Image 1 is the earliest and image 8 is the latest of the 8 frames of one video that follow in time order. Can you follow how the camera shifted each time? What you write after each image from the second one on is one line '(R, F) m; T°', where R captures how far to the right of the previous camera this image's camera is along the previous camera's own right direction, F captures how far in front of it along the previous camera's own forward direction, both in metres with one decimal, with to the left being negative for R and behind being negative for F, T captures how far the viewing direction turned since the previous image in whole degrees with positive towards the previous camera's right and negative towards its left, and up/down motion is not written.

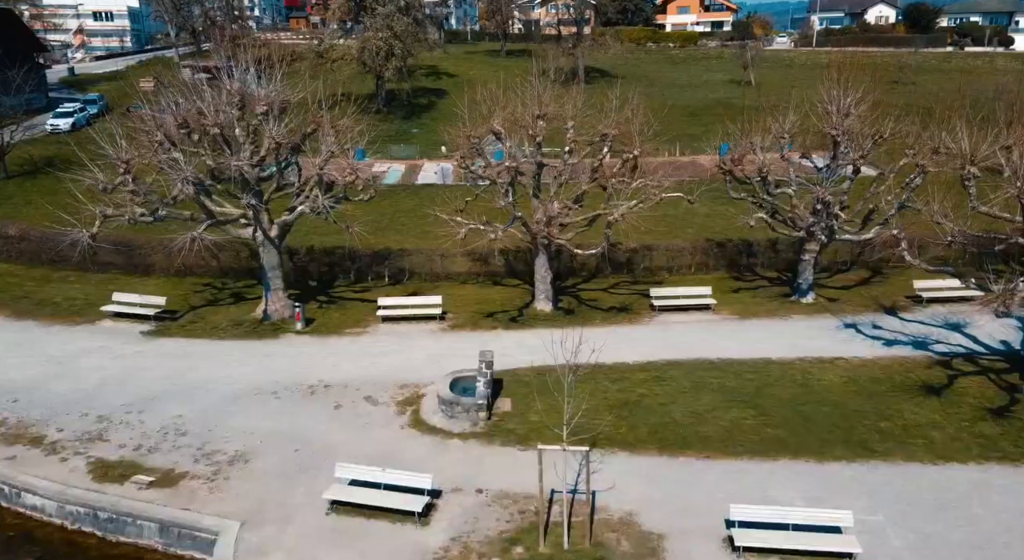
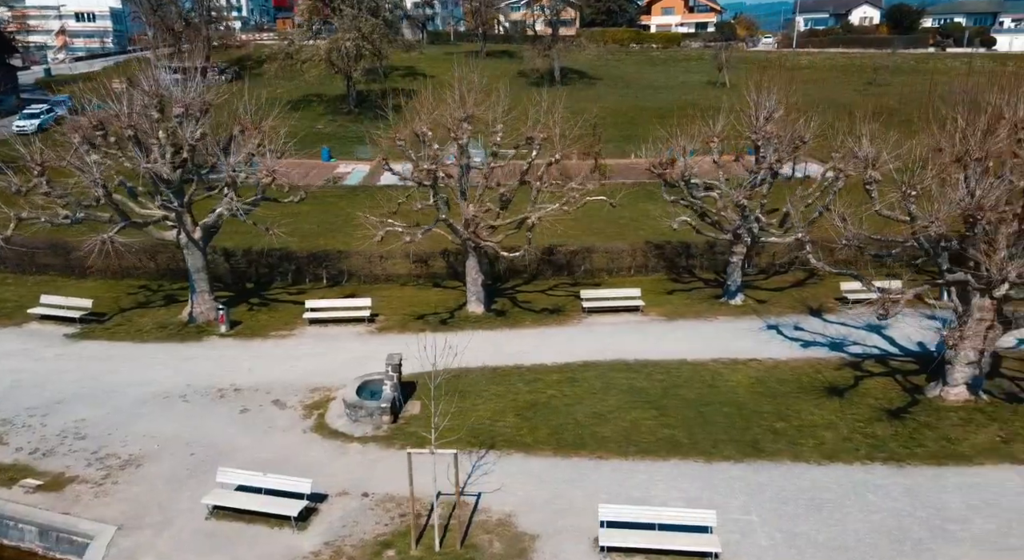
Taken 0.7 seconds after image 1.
(+1.9, -0.1) m; +1°
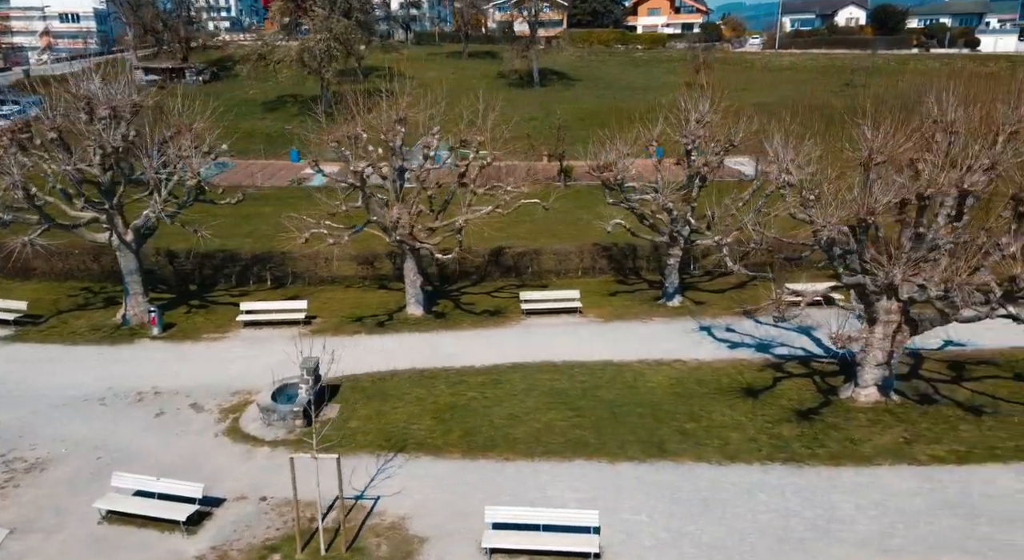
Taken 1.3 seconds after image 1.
(+1.7, -0.1) m; 0°
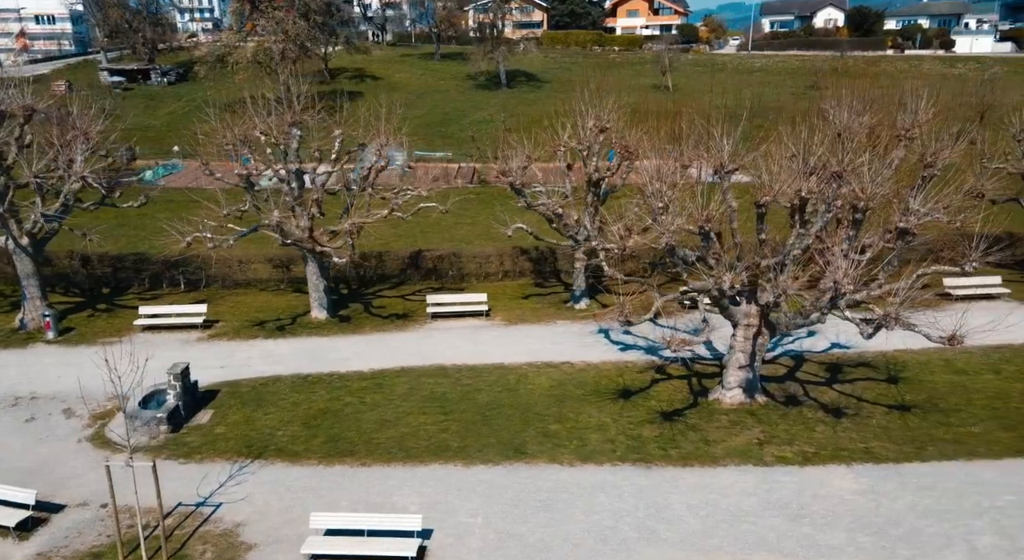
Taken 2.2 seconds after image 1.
(+2.6, -0.1) m; +1°
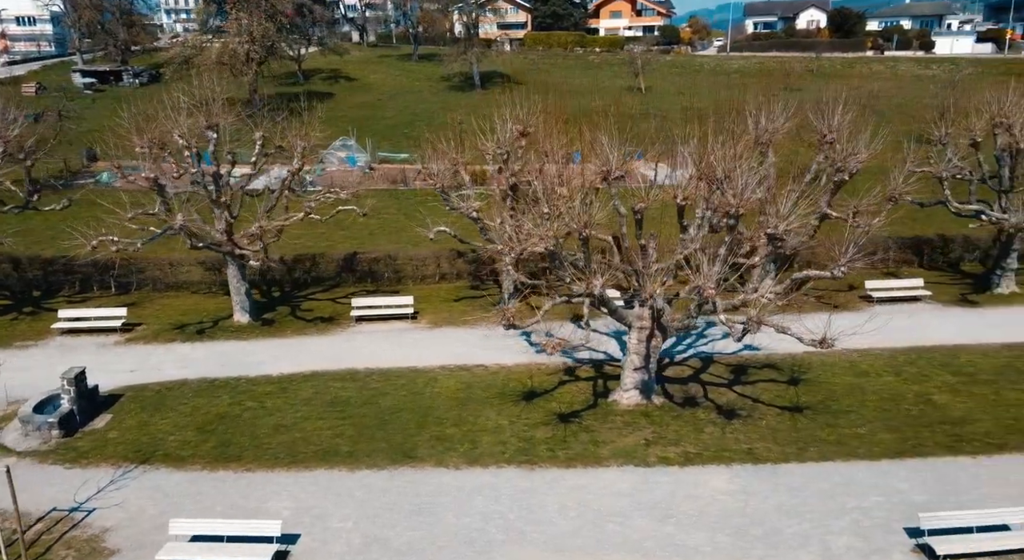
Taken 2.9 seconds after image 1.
(+2.0, -0.1) m; +1°
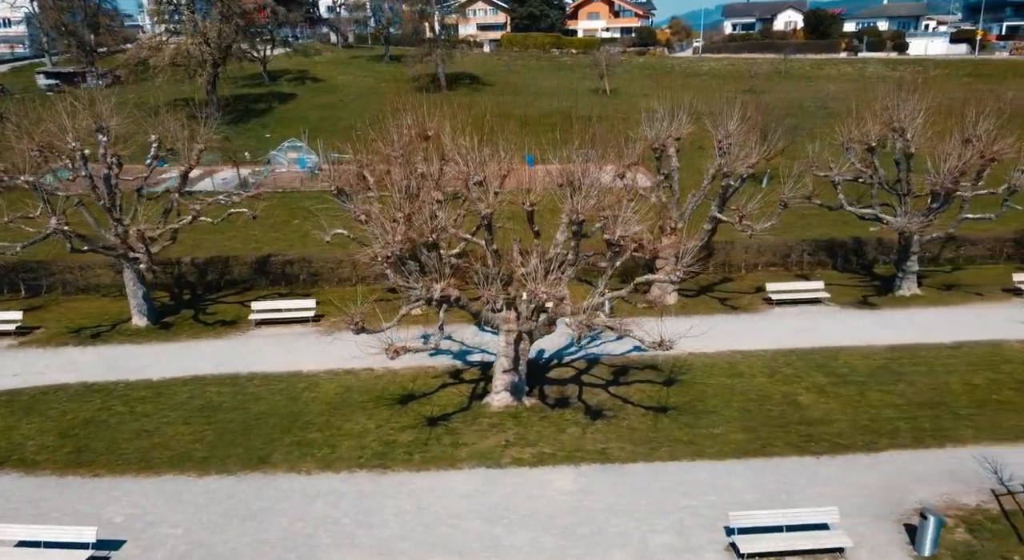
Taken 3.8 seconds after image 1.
(+2.6, -0.1) m; +1°
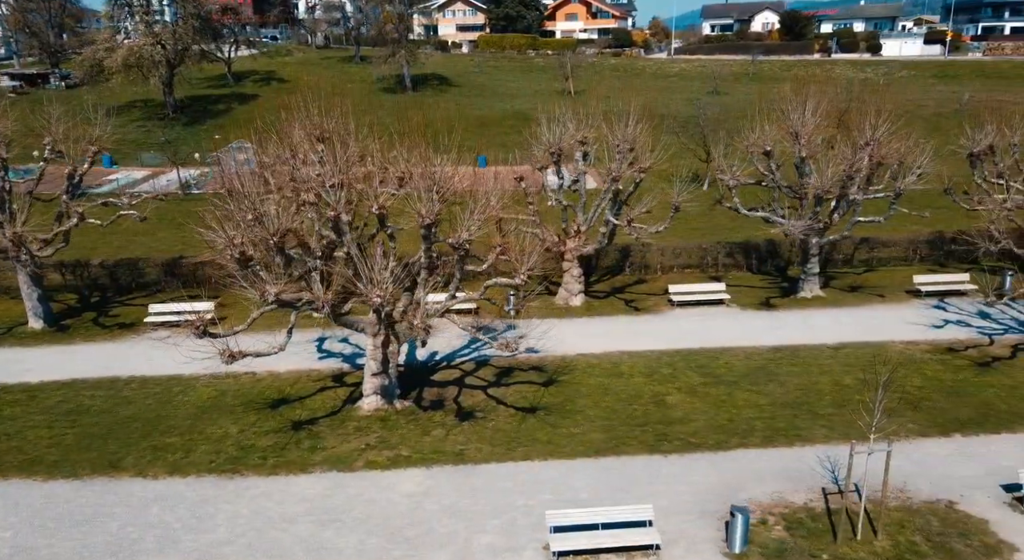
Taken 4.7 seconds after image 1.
(+2.6, -0.1) m; +1°
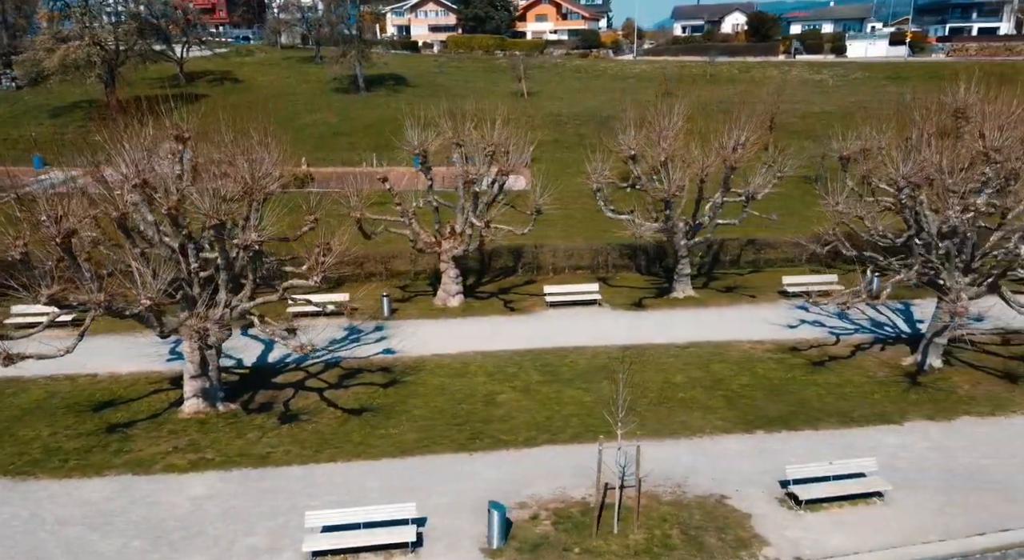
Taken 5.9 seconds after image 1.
(+3.5, -0.2) m; +1°
